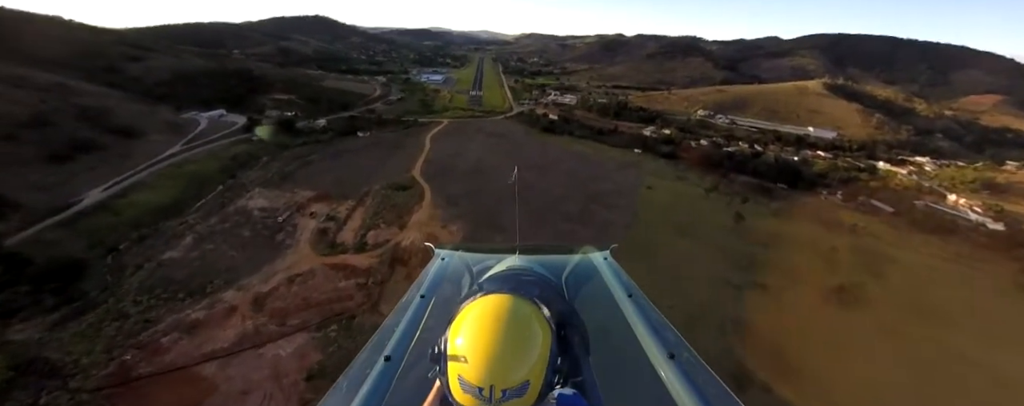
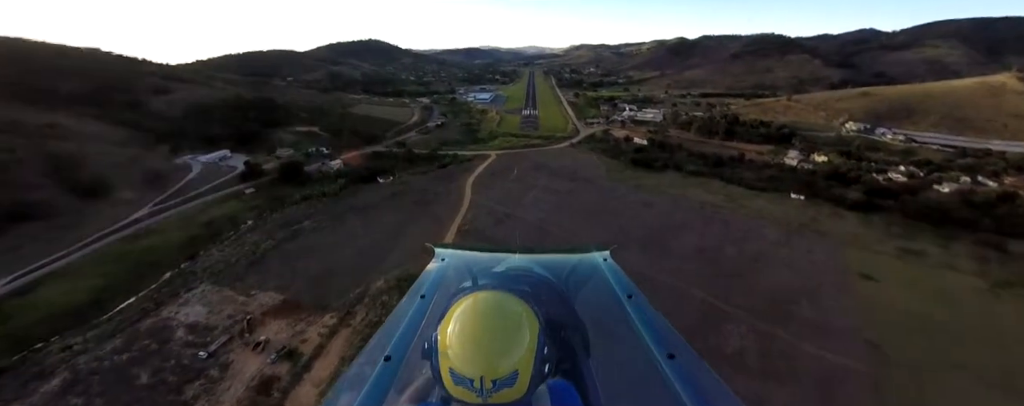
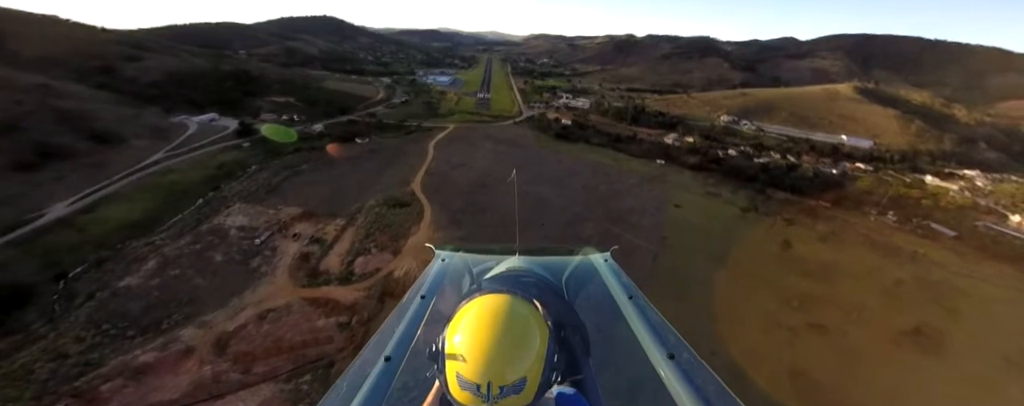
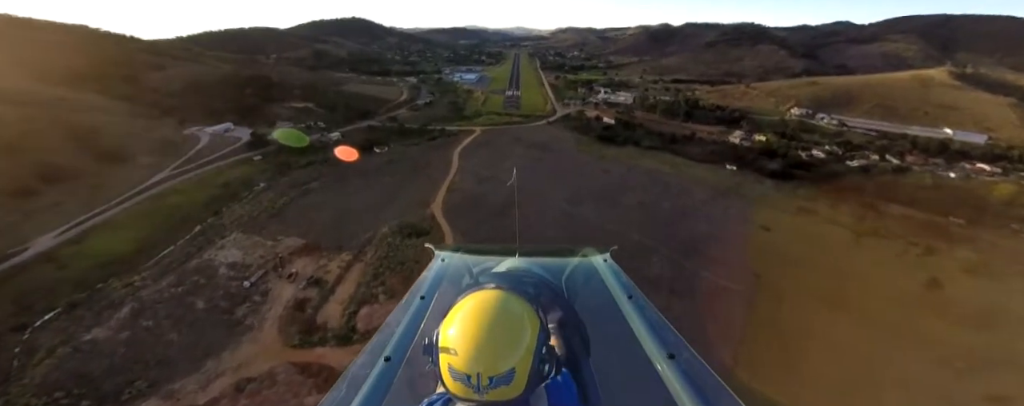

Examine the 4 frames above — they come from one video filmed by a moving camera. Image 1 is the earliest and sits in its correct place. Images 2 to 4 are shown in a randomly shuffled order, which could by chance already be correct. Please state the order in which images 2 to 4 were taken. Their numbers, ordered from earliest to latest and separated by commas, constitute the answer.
3, 4, 2
